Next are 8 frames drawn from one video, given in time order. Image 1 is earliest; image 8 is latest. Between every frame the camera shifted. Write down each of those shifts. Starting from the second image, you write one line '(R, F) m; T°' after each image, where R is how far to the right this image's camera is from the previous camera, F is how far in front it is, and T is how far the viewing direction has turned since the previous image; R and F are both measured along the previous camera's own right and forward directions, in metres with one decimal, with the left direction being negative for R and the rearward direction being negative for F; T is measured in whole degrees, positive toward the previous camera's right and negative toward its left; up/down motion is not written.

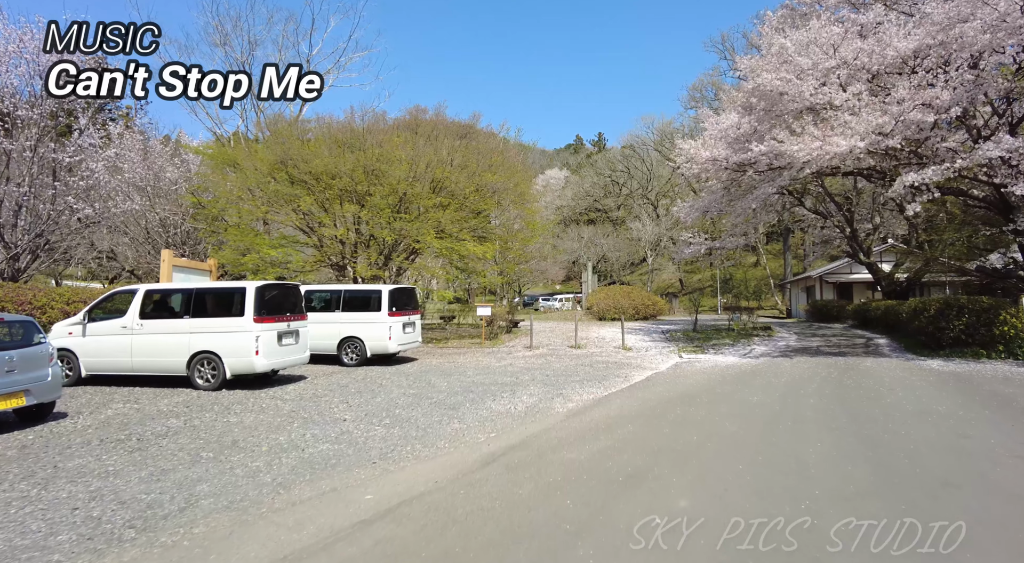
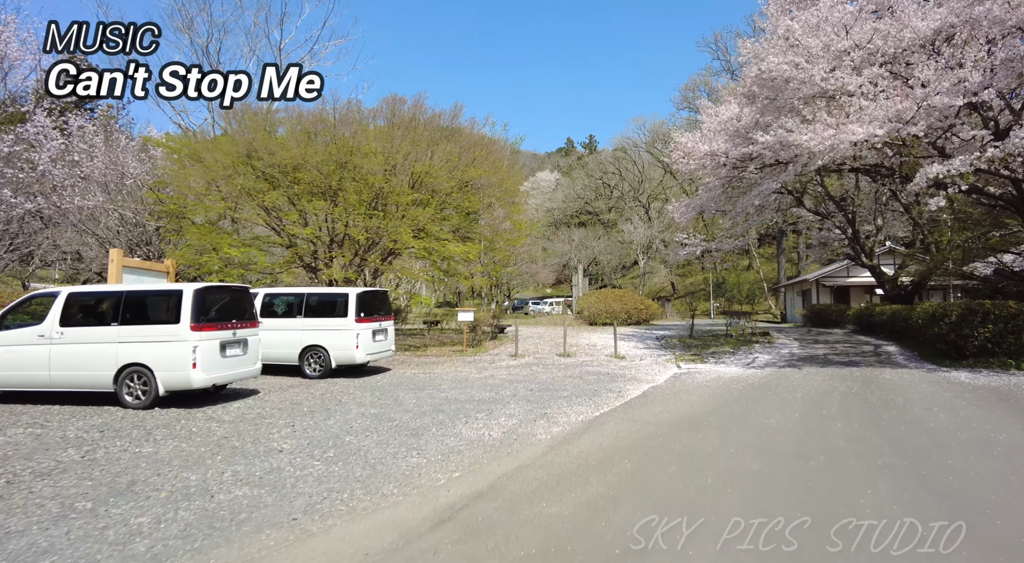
(+0.2, +1.2) m; +1°
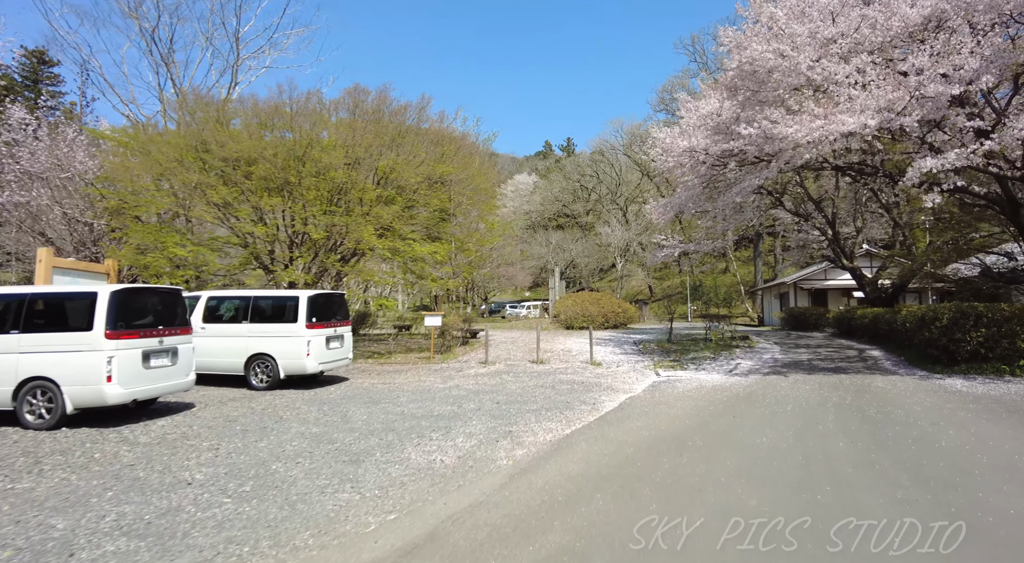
(+0.2, +0.8) m; +2°
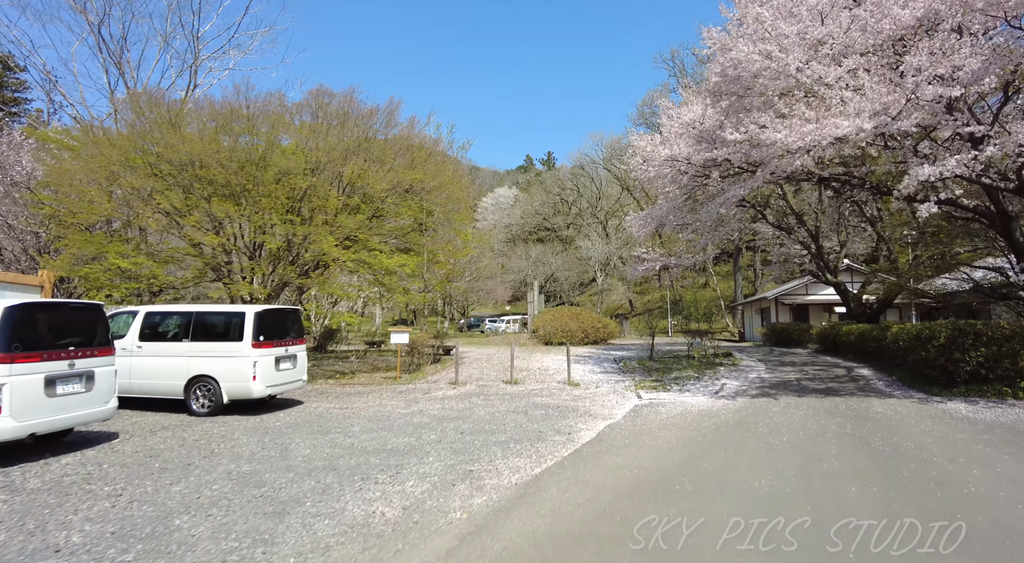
(+0.2, +0.8) m; +2°
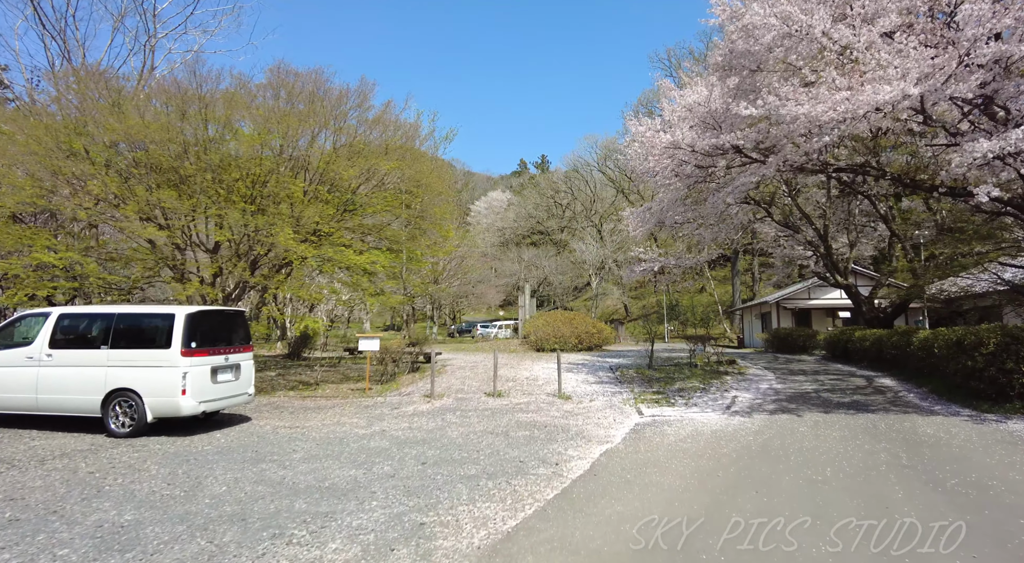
(+0.2, +1.4) m; 0°
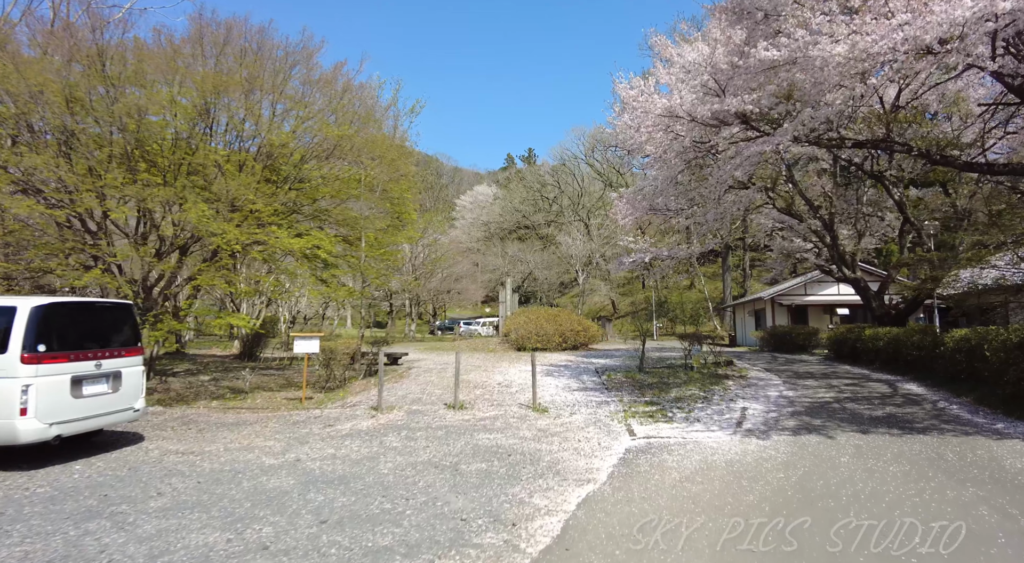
(+0.3, +1.9) m; +1°
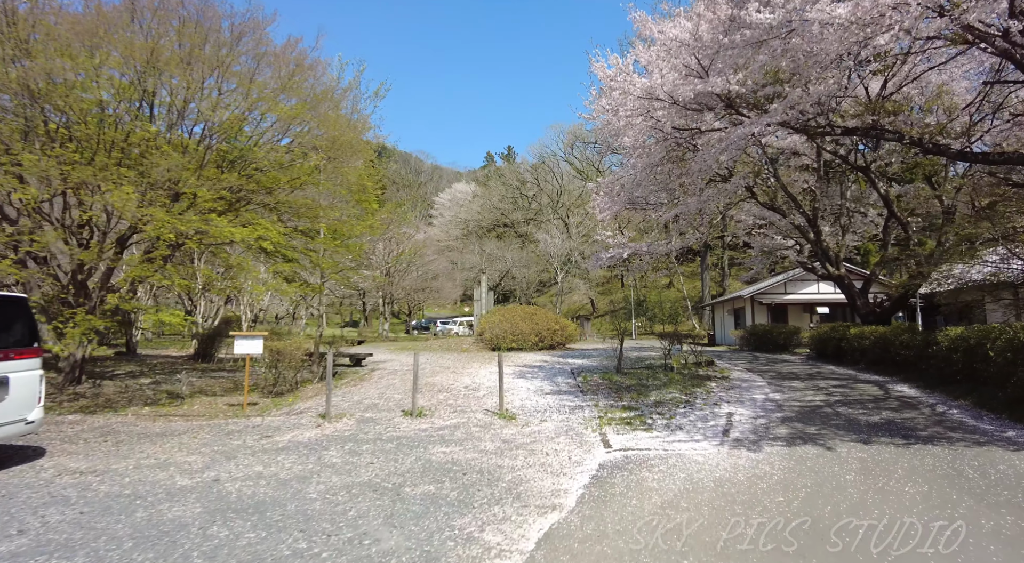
(+0.2, +0.9) m; +2°
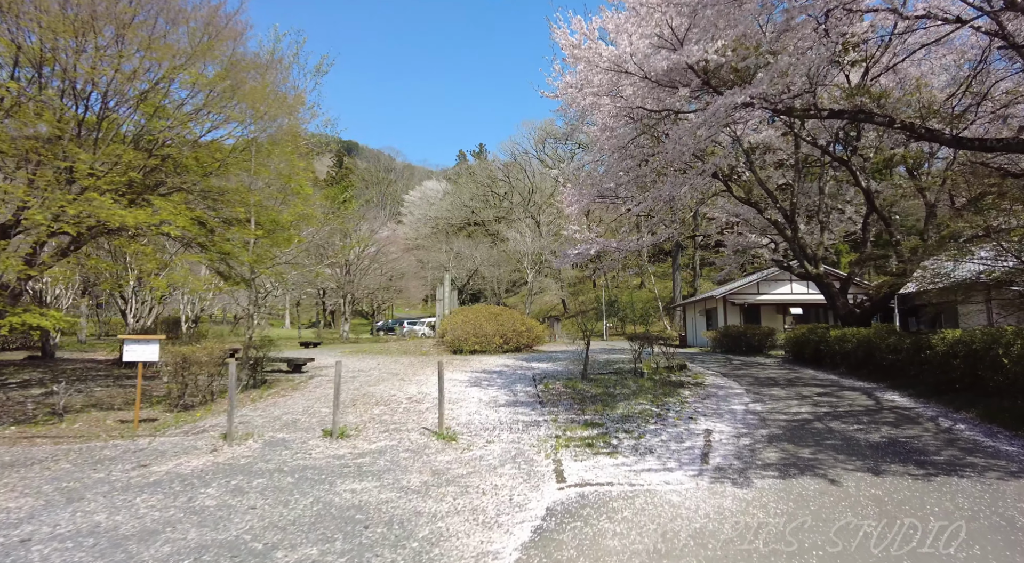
(+0.3, +1.3) m; +2°
